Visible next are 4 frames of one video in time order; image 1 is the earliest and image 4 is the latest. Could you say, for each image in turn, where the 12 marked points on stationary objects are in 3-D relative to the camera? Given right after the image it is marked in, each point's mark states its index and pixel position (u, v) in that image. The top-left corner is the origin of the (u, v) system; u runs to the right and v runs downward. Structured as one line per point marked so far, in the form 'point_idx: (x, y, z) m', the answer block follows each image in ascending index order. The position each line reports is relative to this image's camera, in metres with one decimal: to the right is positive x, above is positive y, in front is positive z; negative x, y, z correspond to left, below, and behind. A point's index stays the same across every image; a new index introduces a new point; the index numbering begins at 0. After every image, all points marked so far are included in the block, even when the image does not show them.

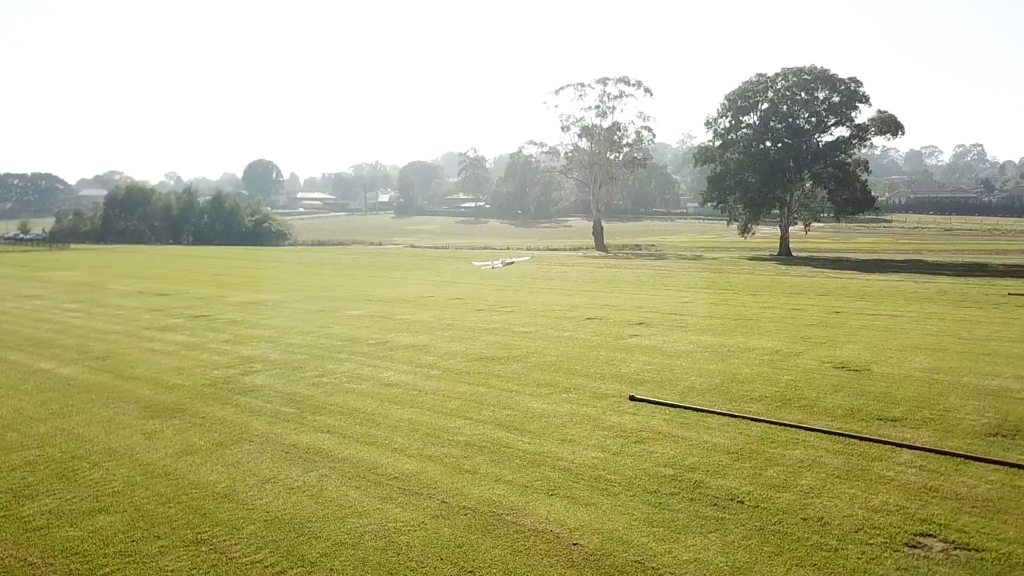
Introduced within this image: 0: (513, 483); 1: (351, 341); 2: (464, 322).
0: (0.0, -1.7, +7.3) m
1: (-2.9, -1.0, +15.0) m
2: (-1.0, -0.7, +17.9) m
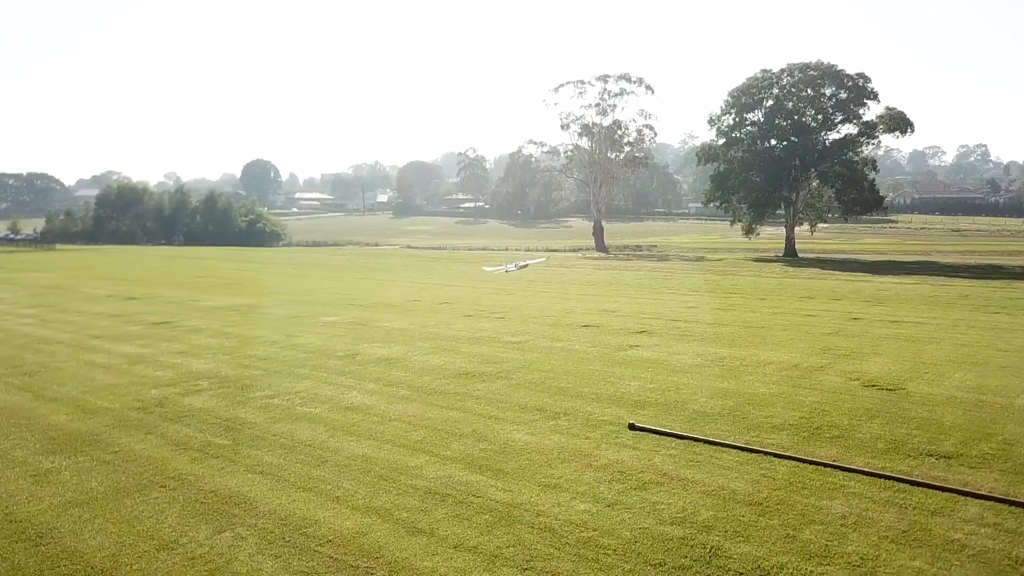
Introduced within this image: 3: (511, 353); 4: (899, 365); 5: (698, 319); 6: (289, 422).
0: (-0.2, -1.8, +5.7) m
1: (-3.2, -1.1, +13.4) m
2: (-1.3, -0.8, +16.3) m
3: (0.0, -1.1, +13.5) m
4: (+5.9, -1.2, +12.6) m
5: (+4.2, -0.7, +18.4) m
6: (-2.5, -1.5, +9.1) m
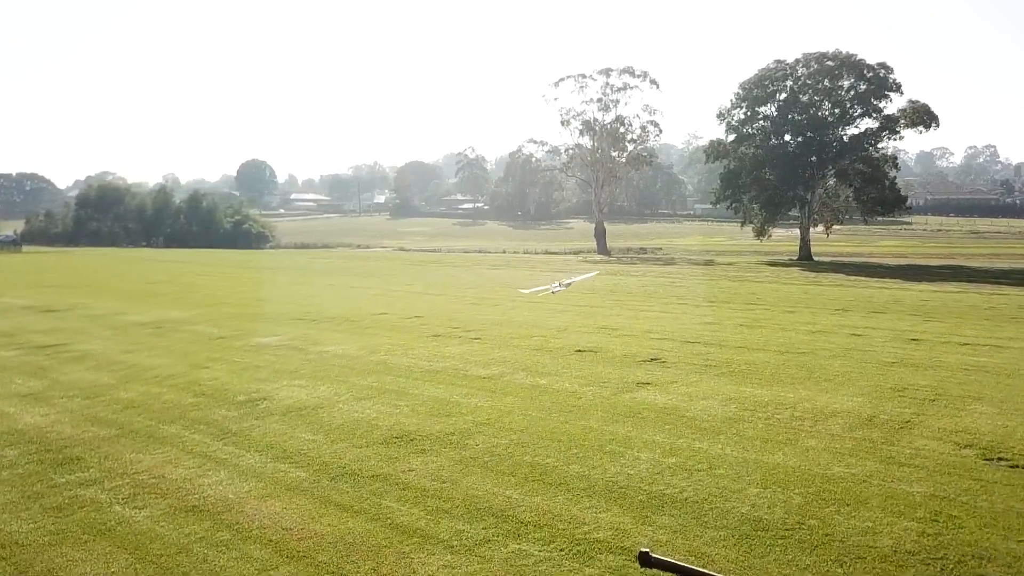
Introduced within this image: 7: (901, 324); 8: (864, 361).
0: (-0.7, -2.0, +2.1) m
1: (-3.6, -1.3, +9.8) m
2: (-1.7, -1.1, +12.8) m
3: (-0.4, -1.3, +9.9) m
4: (+5.5, -1.4, +9.0) m
5: (+3.8, -1.0, +14.8) m
6: (-2.9, -1.7, +5.5) m
7: (+8.4, -0.8, +17.9) m
8: (+5.5, -1.1, +12.8) m
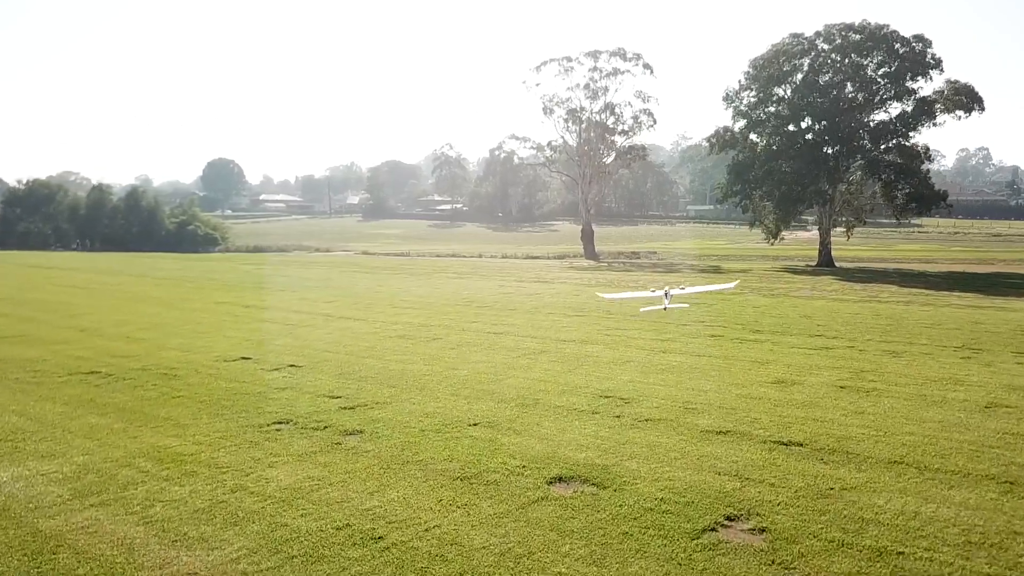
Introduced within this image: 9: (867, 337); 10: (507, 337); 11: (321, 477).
0: (-1.3, -2.4, -5.5) m
1: (-4.3, -1.7, +2.2) m
2: (-2.4, -1.5, +5.2) m
3: (-1.1, -1.7, +2.3) m
4: (+4.8, -1.8, +1.5) m
5: (+3.0, -1.4, +7.3) m
6: (-3.5, -2.1, -2.1) m
7: (+7.6, -1.2, +10.5) m
8: (+4.7, -1.5, +5.3) m
9: (+6.4, -0.9, +14.7) m
10: (-0.1, -0.8, +14.7) m
11: (-1.4, -1.4, +6.3) m
